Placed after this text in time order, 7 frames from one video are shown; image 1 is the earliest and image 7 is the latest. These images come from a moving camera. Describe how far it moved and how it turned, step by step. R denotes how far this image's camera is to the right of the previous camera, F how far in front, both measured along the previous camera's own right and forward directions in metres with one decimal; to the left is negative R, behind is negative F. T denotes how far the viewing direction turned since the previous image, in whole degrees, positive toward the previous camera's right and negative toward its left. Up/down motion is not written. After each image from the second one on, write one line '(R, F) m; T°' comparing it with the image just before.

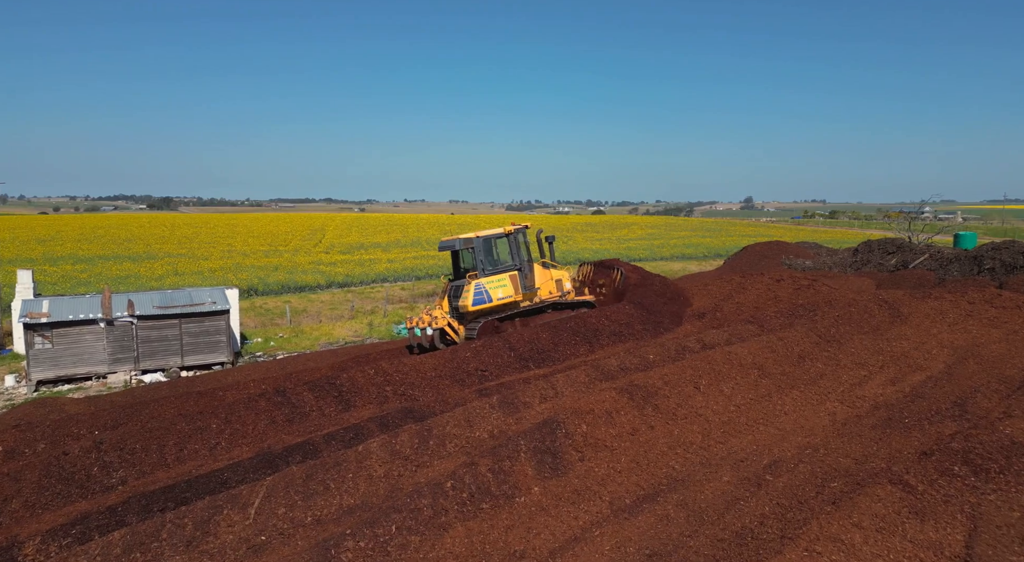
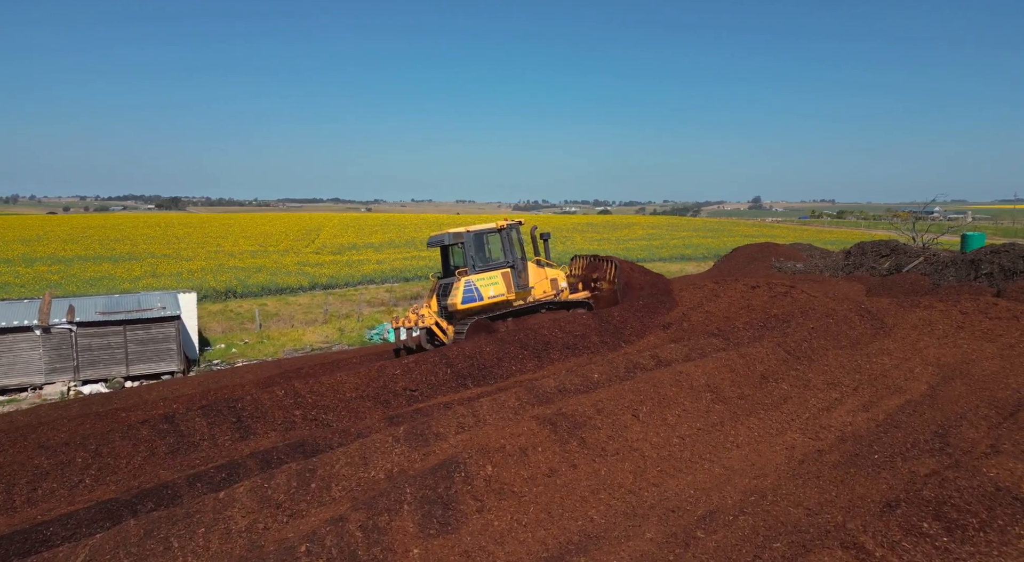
(+1.0, +0.9) m; 0°
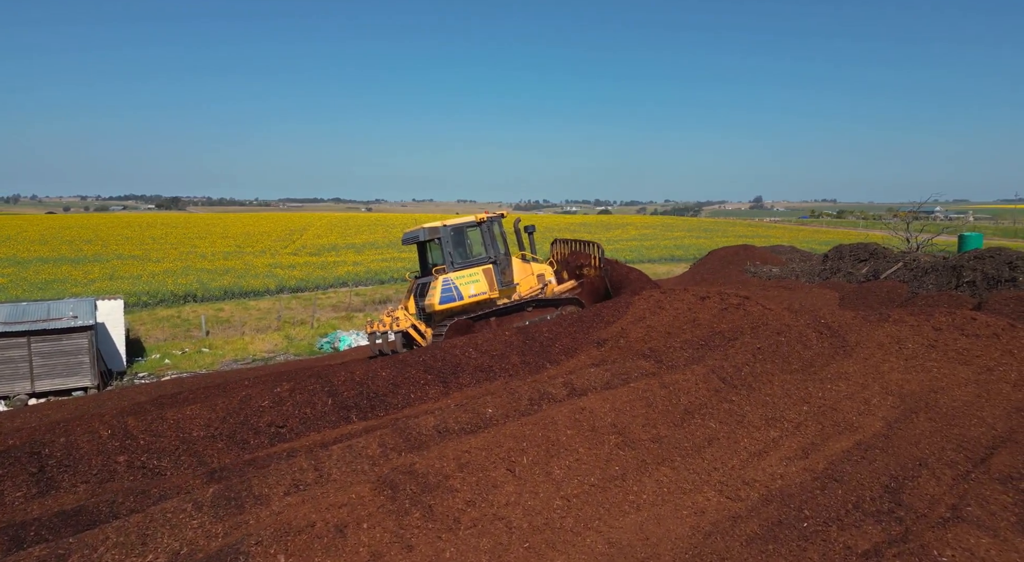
(+1.4, +1.2) m; 0°
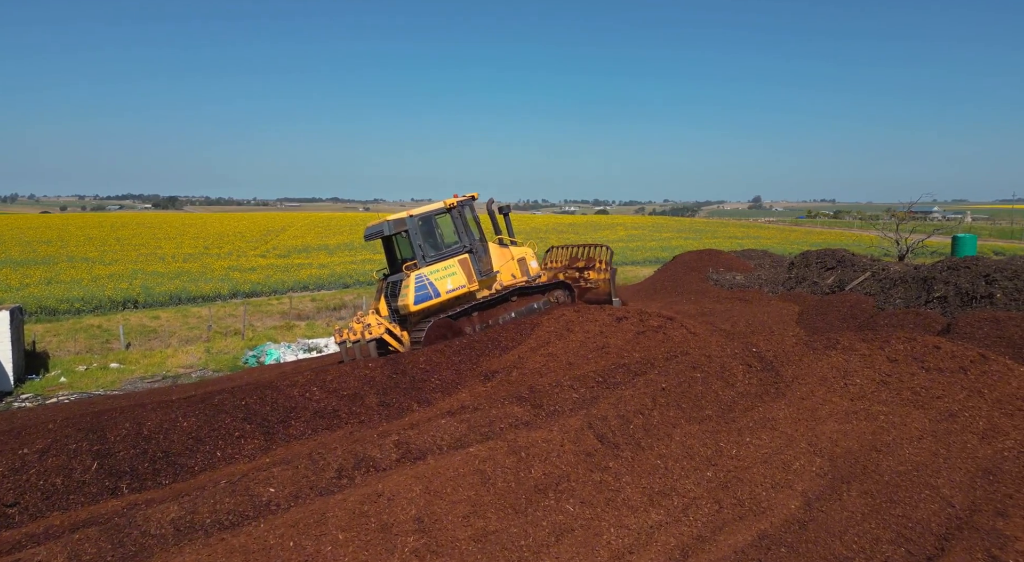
(+1.7, +1.6) m; 0°
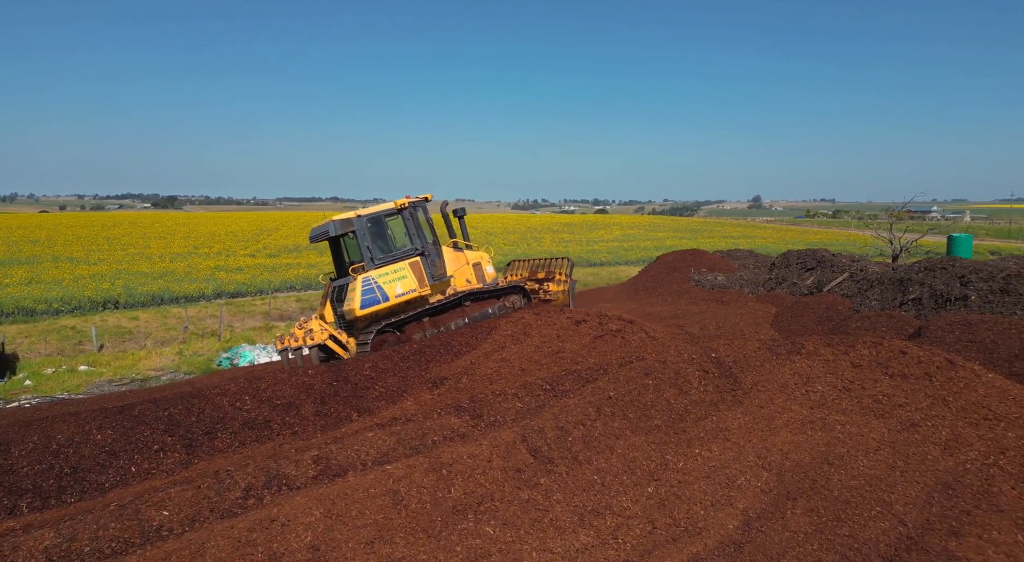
(+0.6, +0.3) m; 0°
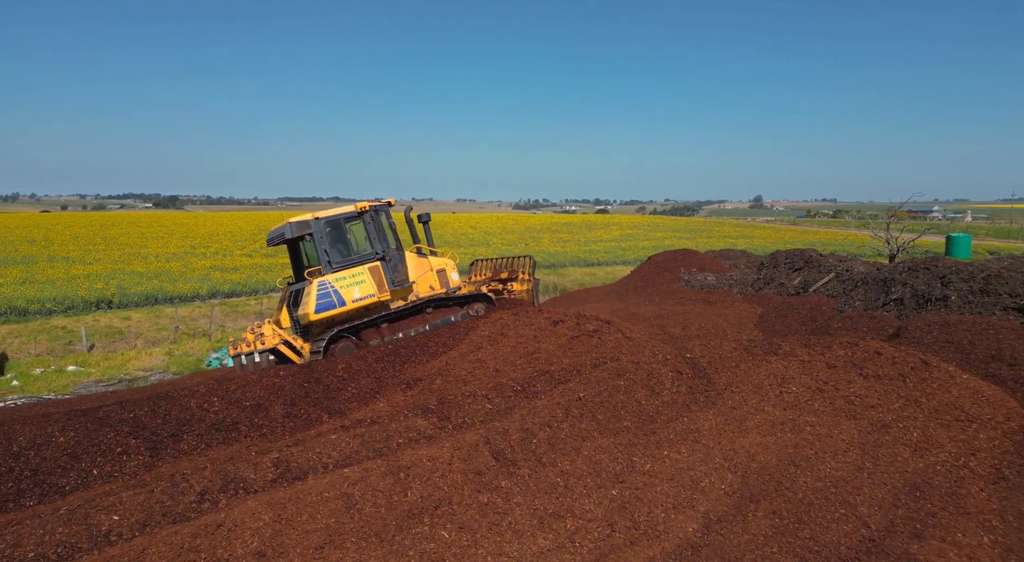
(+0.3, 0.0) m; 0°
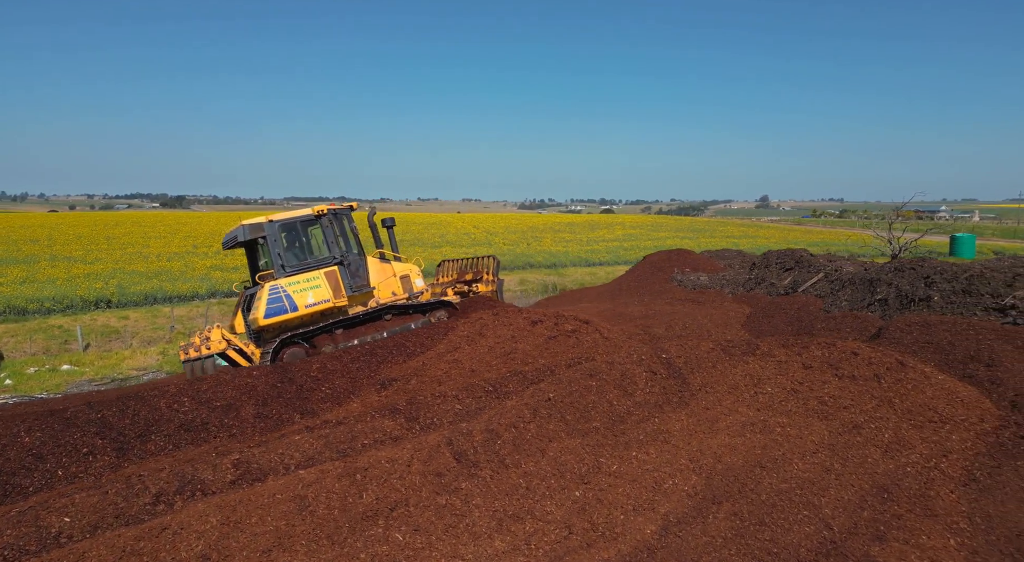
(+0.4, 0.0) m; 0°
